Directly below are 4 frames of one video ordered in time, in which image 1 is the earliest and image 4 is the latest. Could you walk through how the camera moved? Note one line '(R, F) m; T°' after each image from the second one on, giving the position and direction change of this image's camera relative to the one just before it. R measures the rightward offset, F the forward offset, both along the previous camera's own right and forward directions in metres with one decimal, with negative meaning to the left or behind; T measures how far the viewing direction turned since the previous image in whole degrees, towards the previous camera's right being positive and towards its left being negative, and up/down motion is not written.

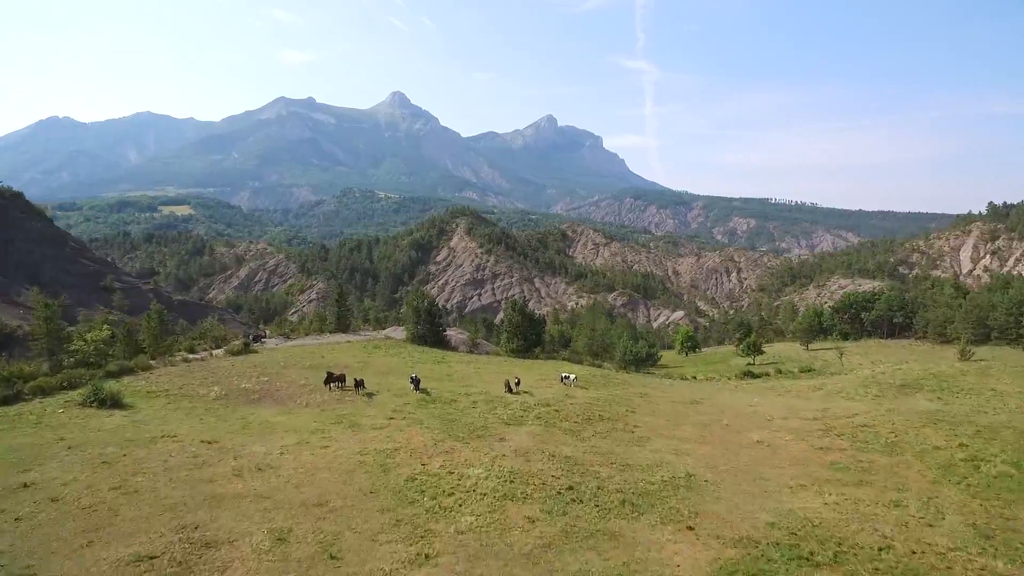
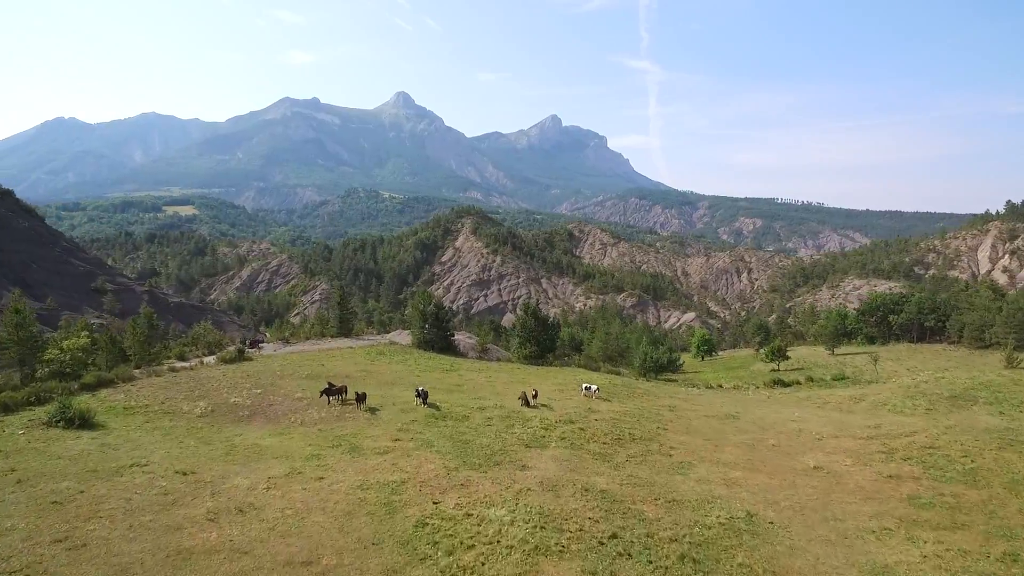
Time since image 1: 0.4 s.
(-0.6, +2.7) m; 0°
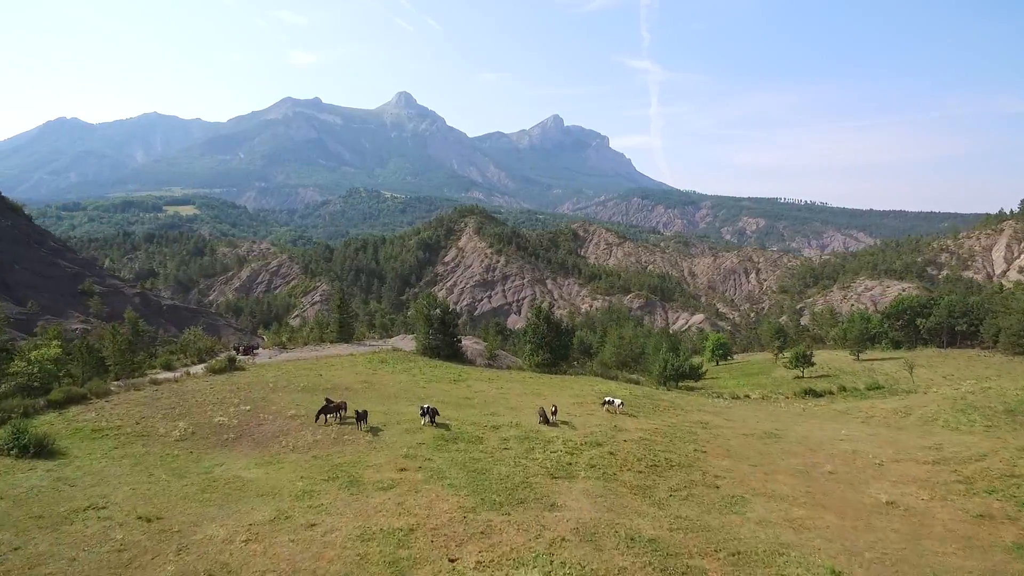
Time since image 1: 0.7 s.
(-0.6, +2.7) m; 0°
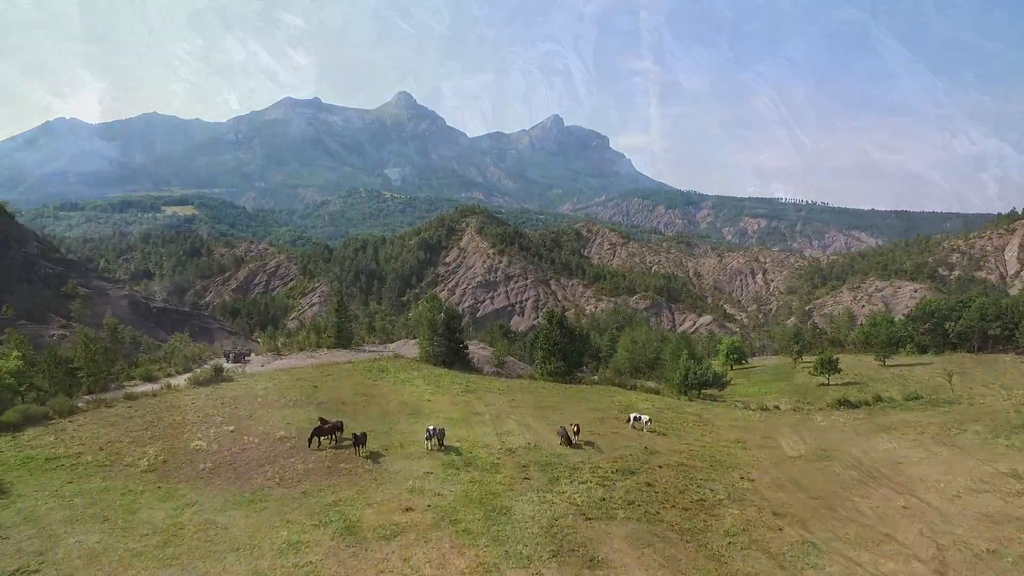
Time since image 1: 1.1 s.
(-0.6, +2.7) m; 0°
